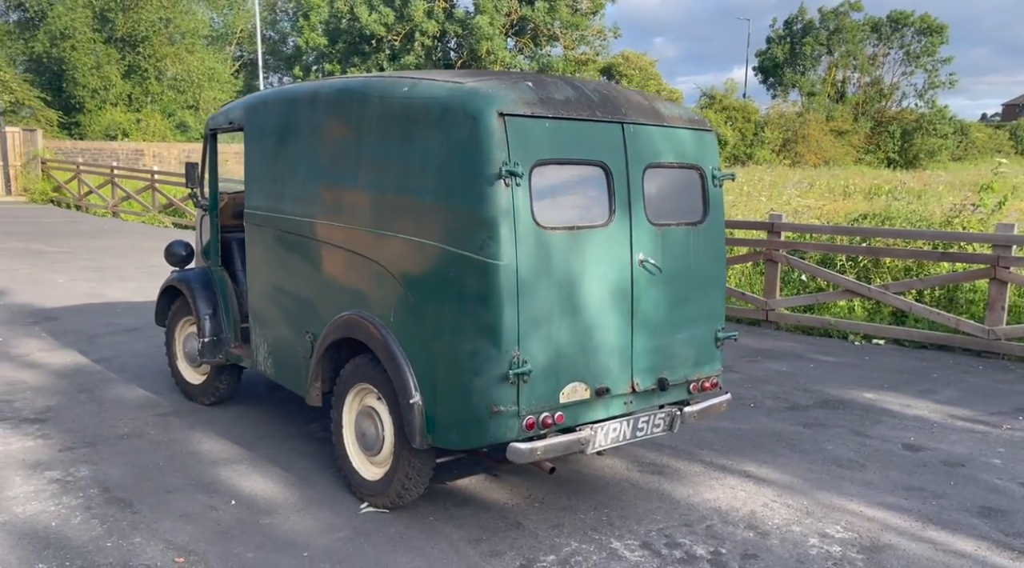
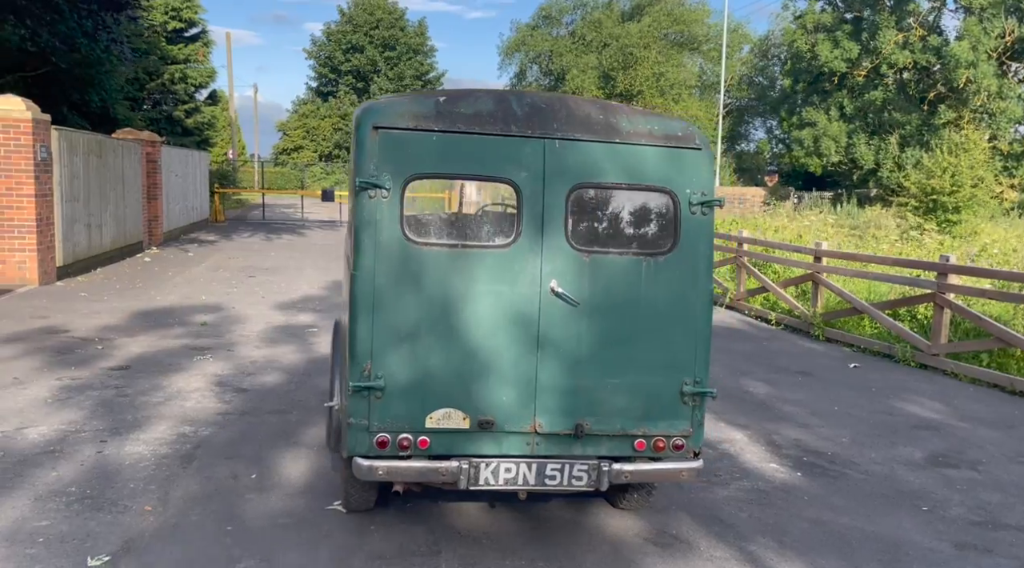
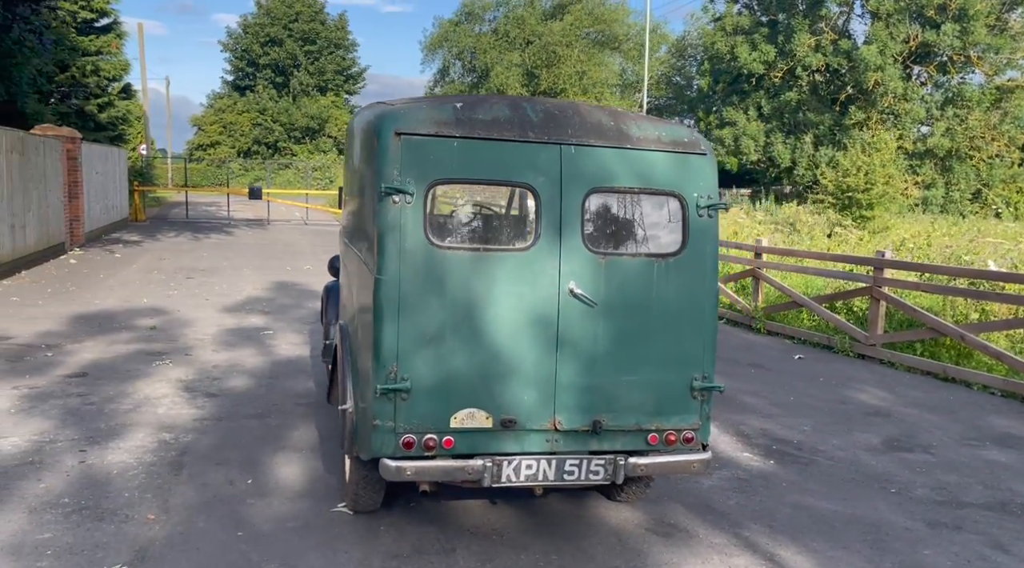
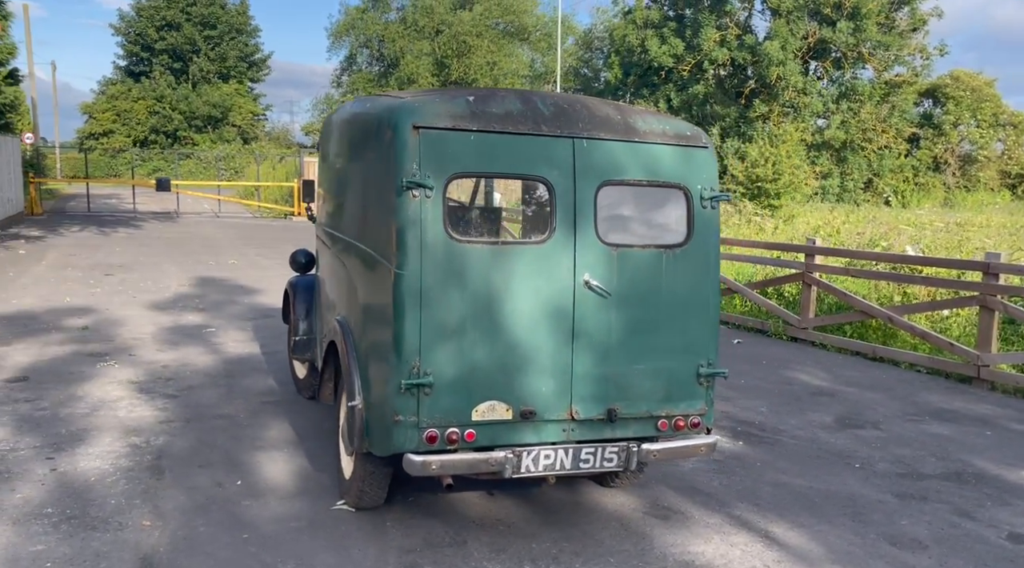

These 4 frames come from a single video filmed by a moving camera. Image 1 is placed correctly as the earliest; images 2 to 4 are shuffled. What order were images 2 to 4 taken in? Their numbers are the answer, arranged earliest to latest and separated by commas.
4, 3, 2
